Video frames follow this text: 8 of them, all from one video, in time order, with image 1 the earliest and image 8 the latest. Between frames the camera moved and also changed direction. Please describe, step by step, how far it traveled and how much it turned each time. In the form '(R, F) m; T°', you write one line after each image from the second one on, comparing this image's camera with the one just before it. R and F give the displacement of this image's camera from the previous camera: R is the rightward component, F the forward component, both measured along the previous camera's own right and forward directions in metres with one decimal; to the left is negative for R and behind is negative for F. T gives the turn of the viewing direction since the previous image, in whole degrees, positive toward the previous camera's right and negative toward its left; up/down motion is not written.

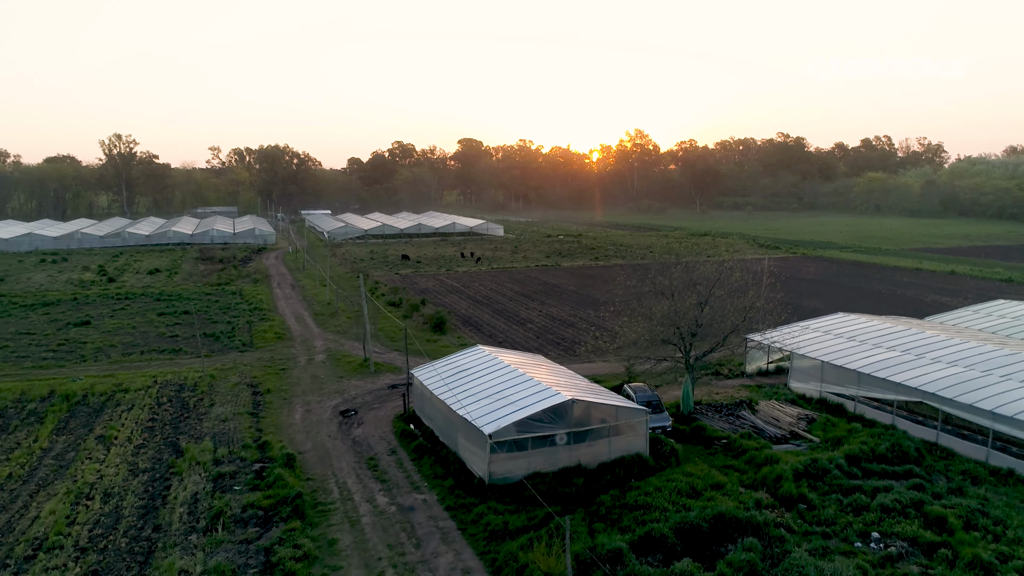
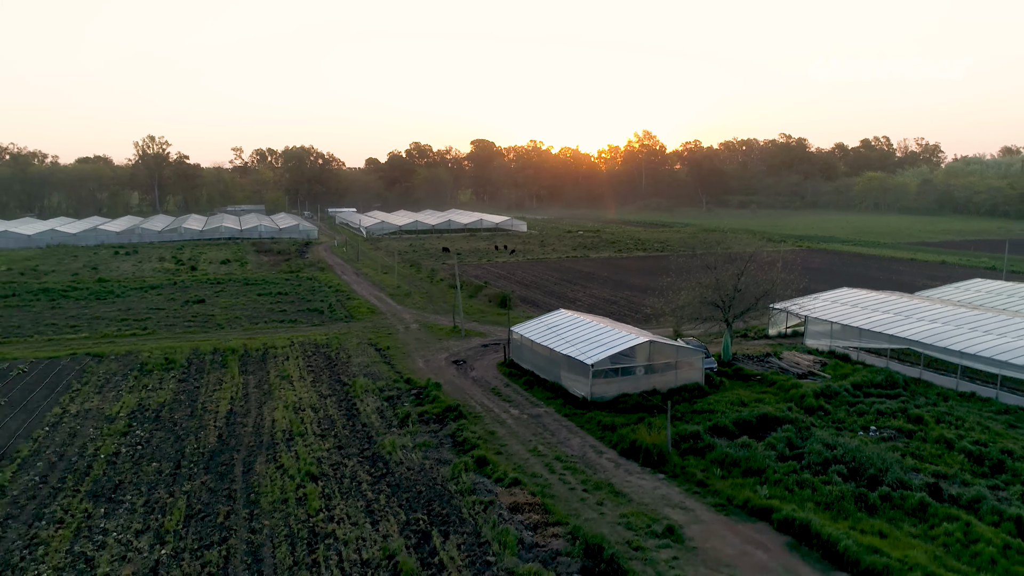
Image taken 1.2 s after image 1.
(-2.8, -5.1) m; 0°
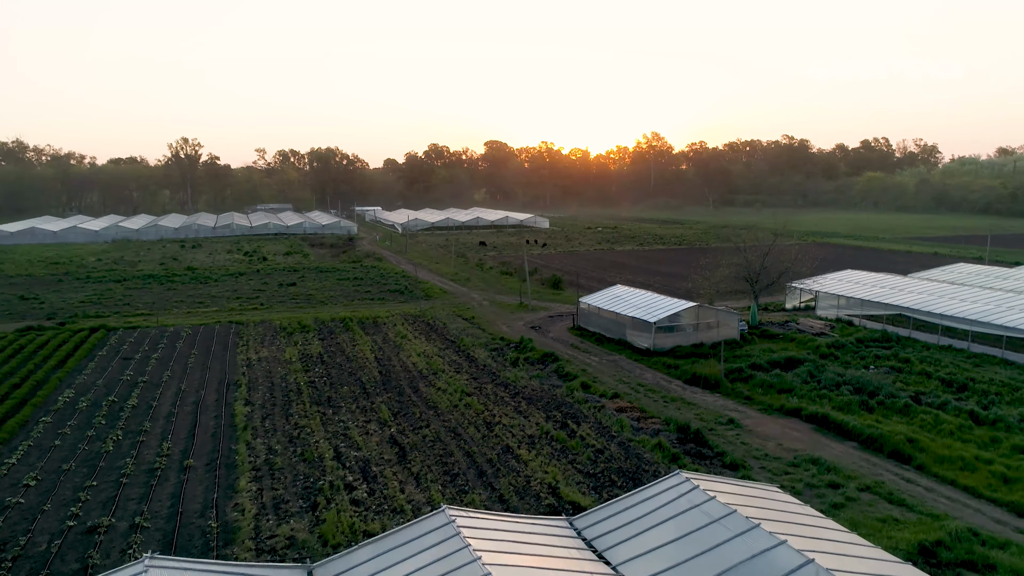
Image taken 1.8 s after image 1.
(-3.0, -5.5) m; 0°
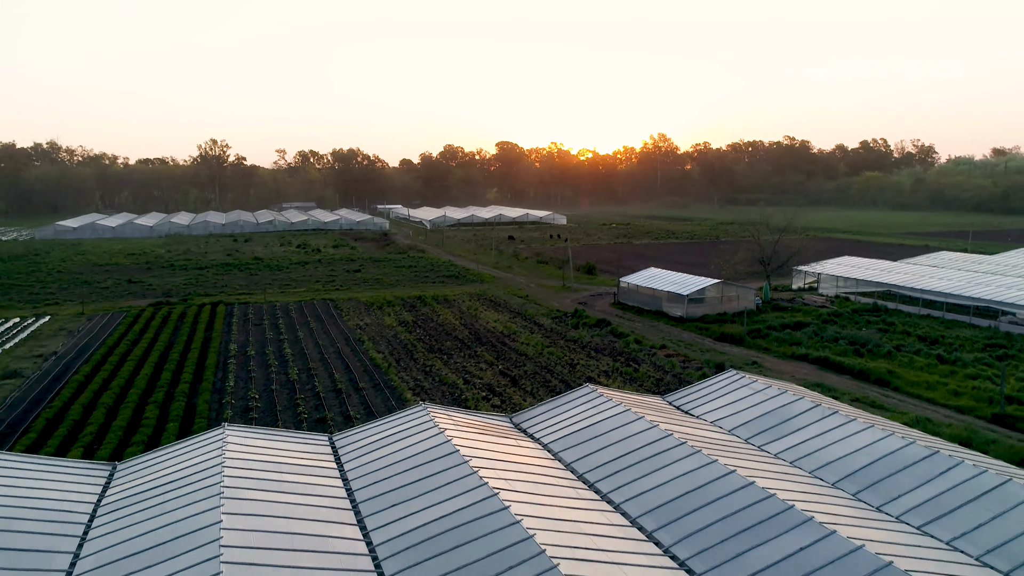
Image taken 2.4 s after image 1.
(-2.7, -5.5) m; 0°
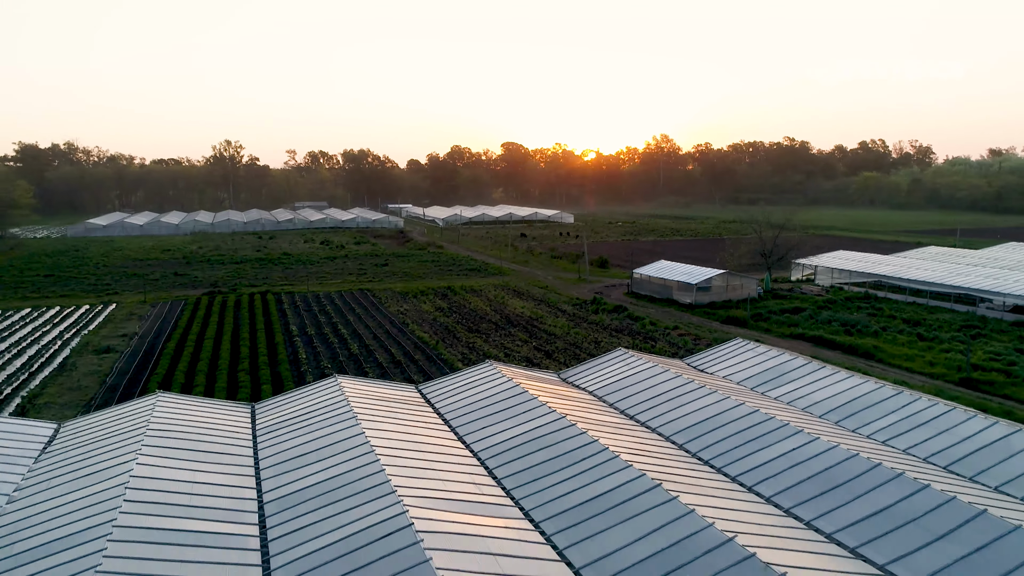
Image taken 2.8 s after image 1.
(-1.3, -3.2) m; 0°
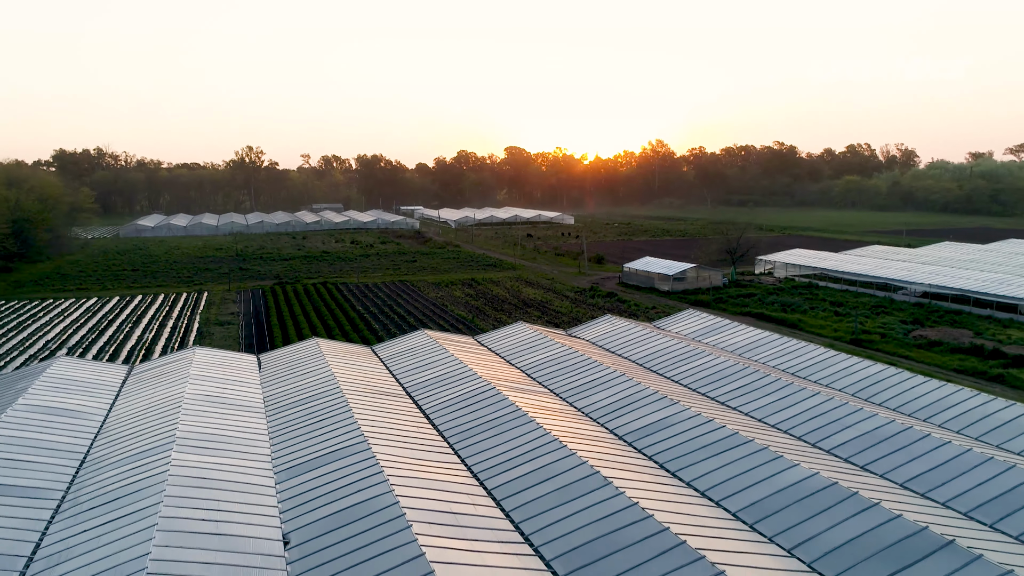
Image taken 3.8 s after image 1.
(-0.9, -8.5) m; 0°
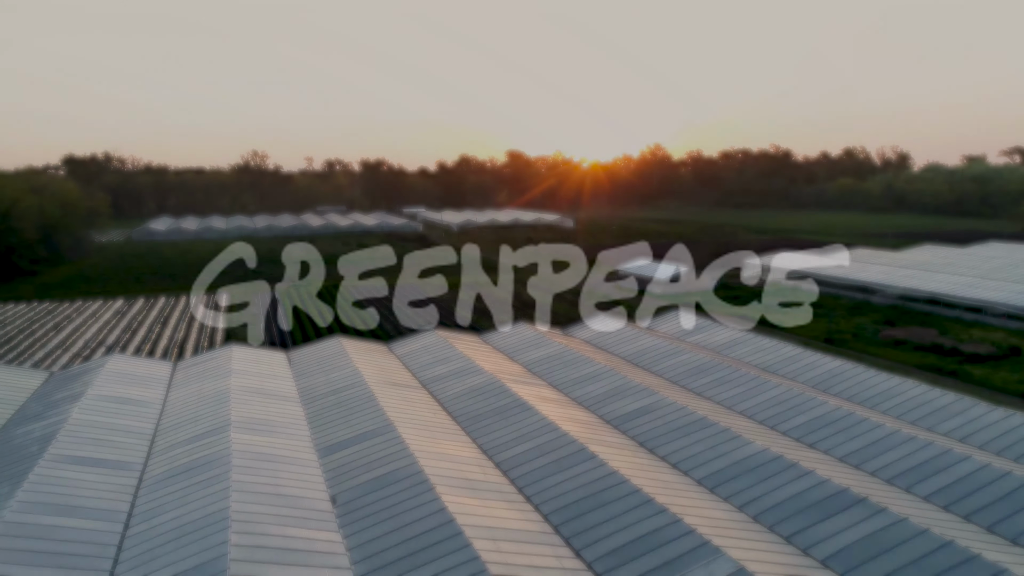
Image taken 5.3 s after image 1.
(-0.1, -2.6) m; 0°
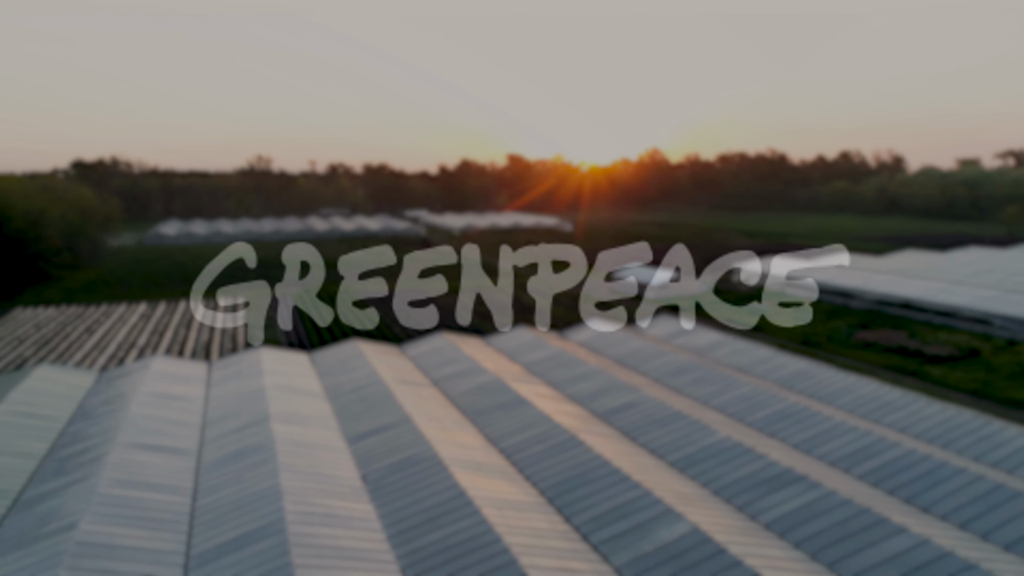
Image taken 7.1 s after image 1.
(0.0, -2.6) m; 0°
